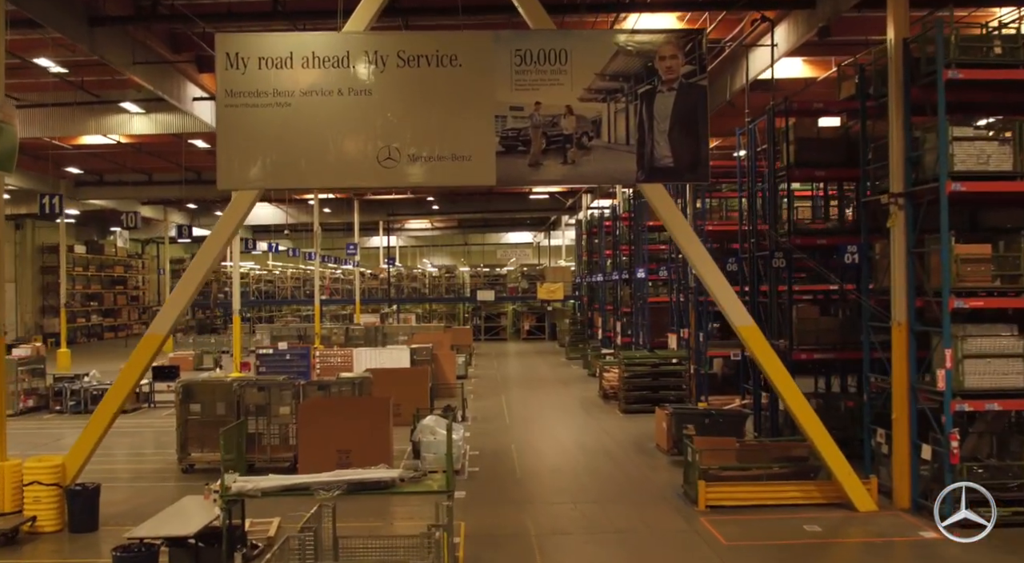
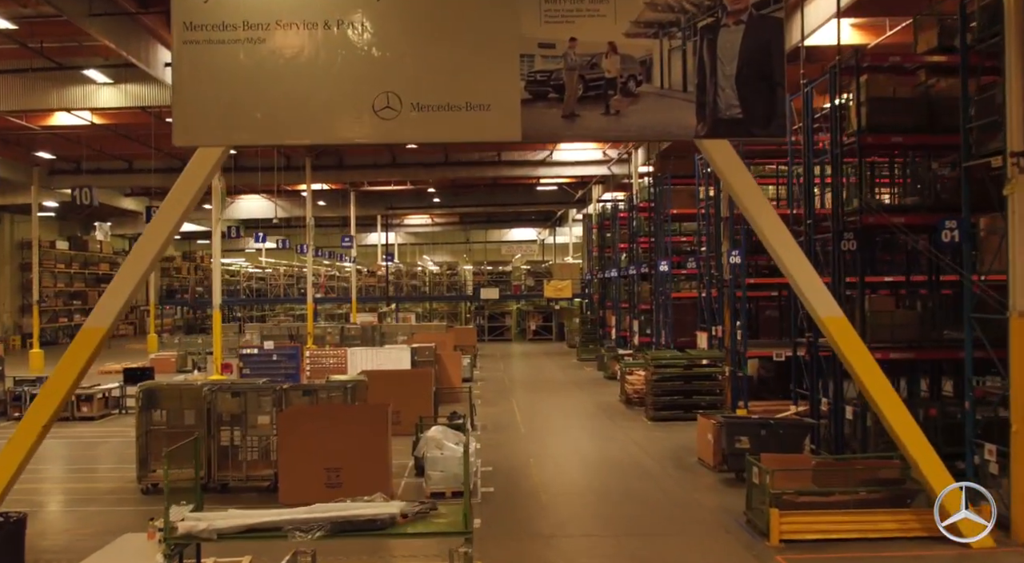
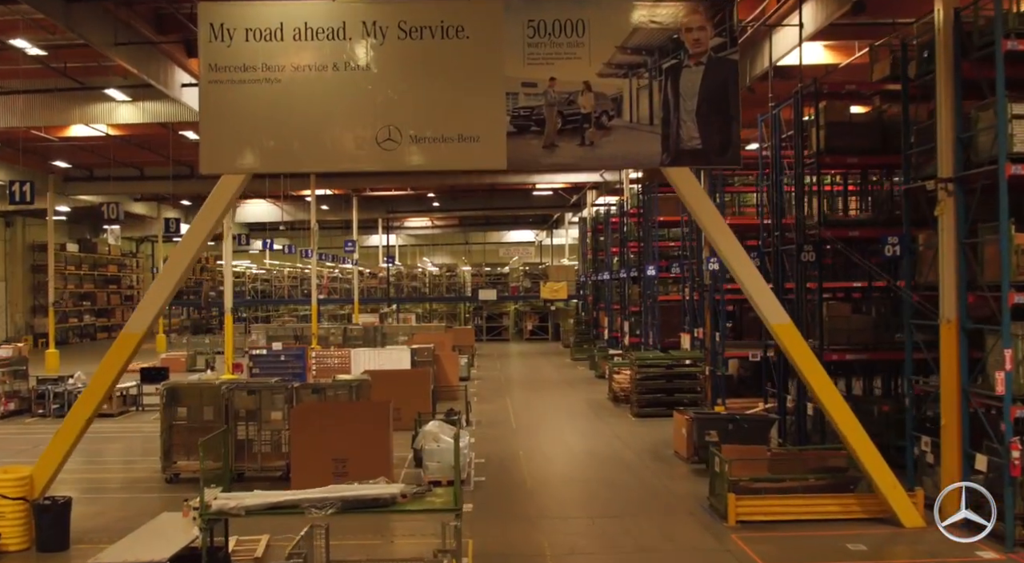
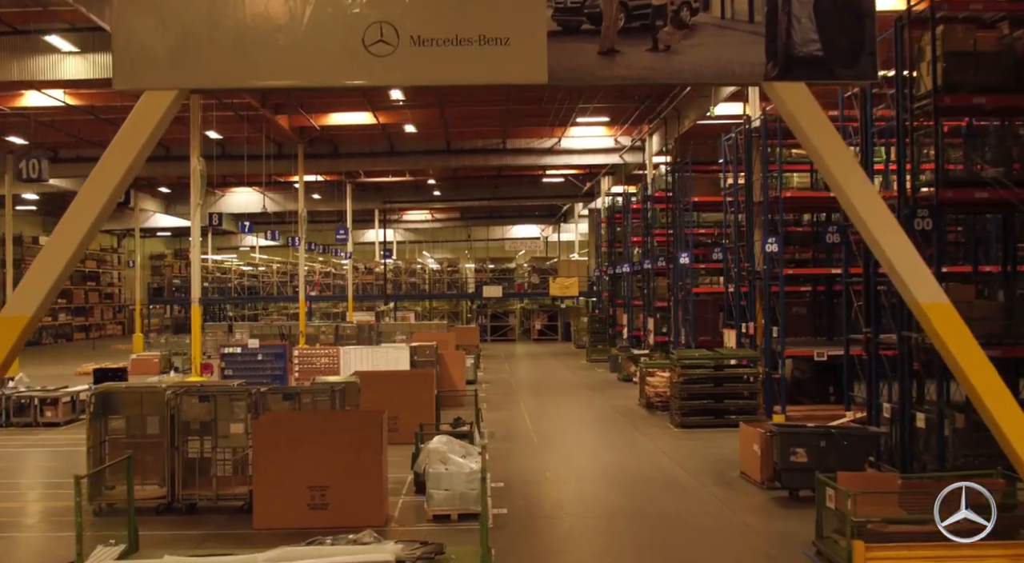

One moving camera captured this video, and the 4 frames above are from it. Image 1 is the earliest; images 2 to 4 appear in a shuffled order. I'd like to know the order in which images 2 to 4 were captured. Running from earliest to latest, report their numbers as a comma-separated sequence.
3, 2, 4
